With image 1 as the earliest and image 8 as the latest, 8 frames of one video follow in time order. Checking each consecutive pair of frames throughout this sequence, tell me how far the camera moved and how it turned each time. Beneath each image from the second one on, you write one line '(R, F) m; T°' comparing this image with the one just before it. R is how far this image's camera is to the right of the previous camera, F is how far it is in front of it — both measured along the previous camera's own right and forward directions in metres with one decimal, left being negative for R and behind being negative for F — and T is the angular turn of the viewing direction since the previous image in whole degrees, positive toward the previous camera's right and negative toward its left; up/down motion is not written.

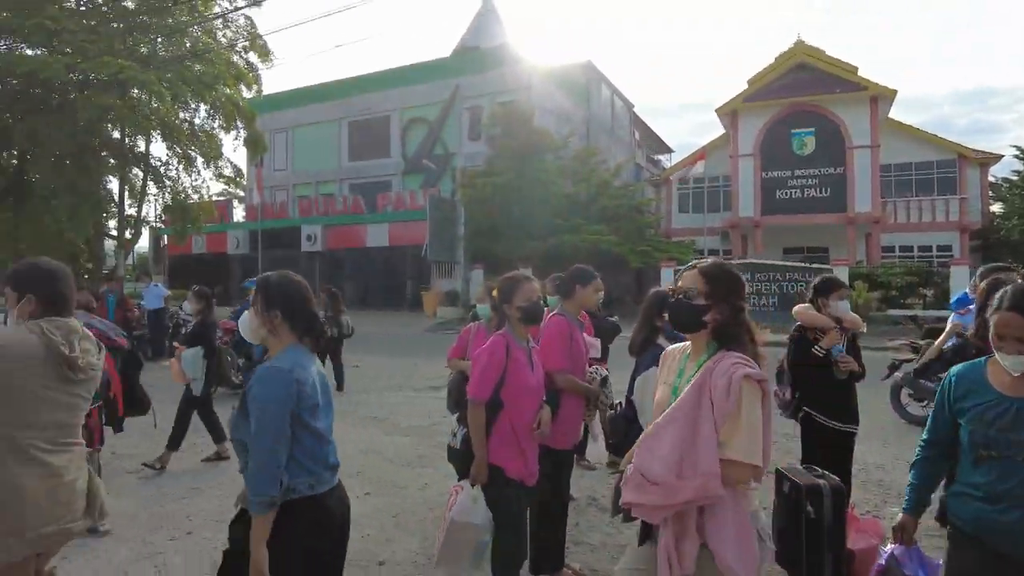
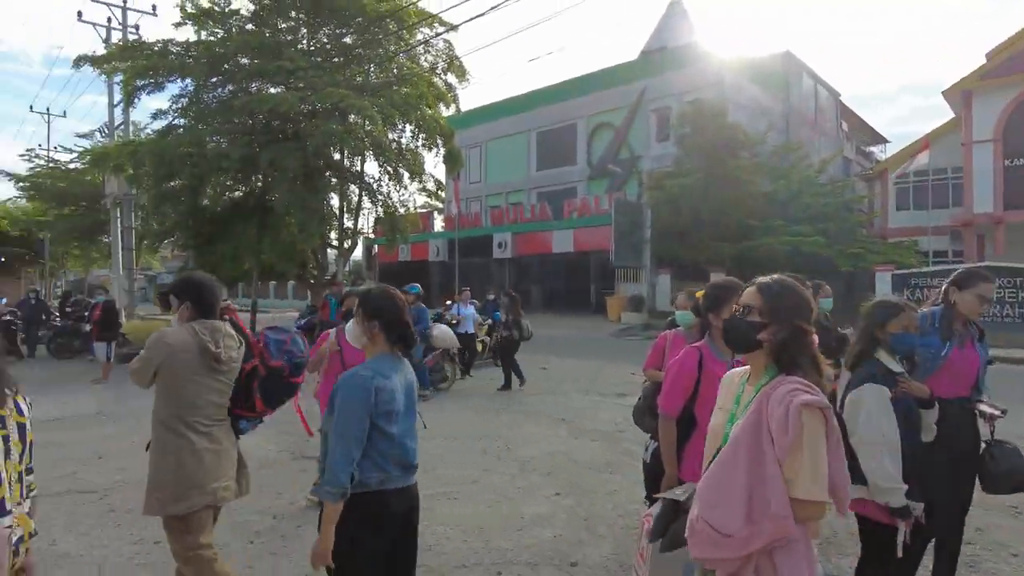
(+0.1, 0.0) m; -16°
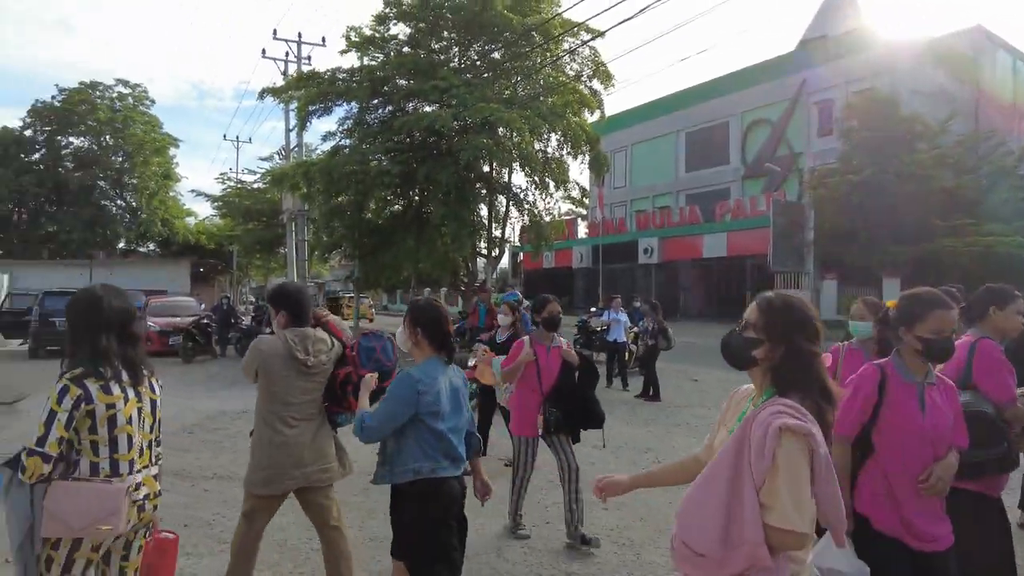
(-0.4, 0.0) m; -13°
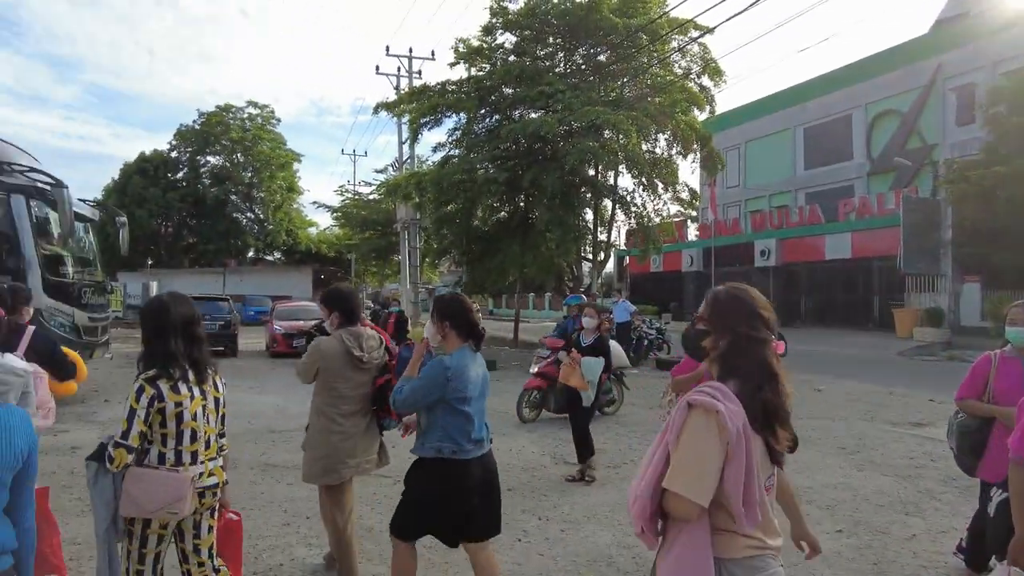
(0.0, +0.2) m; -9°
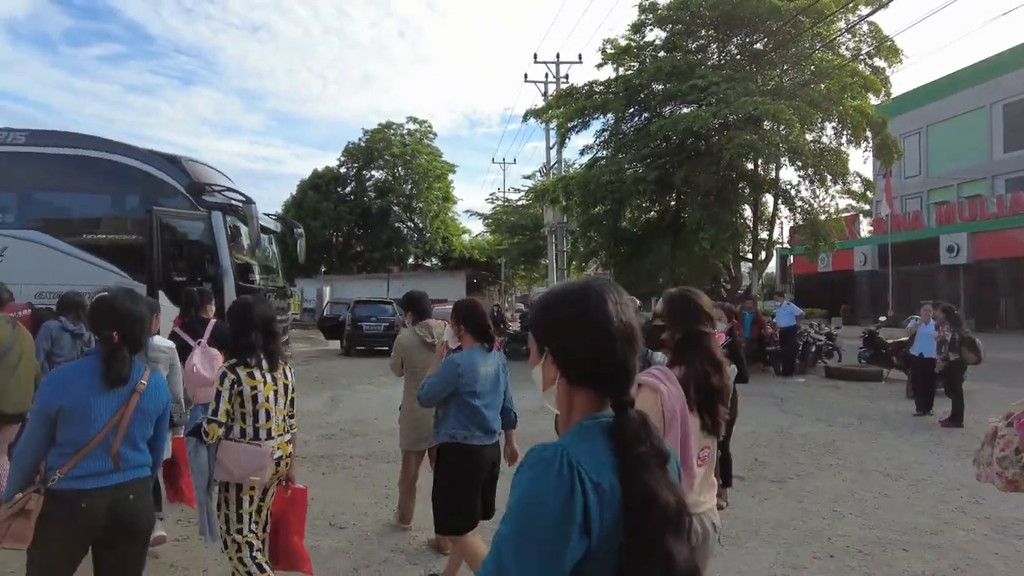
(-0.1, +0.2) m; -13°
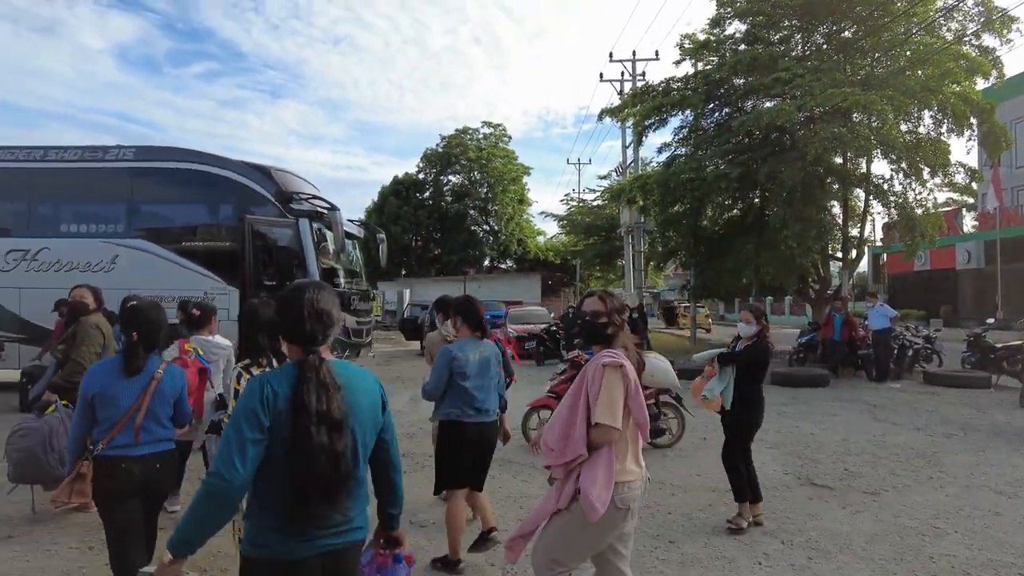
(0.0, 0.0) m; -7°
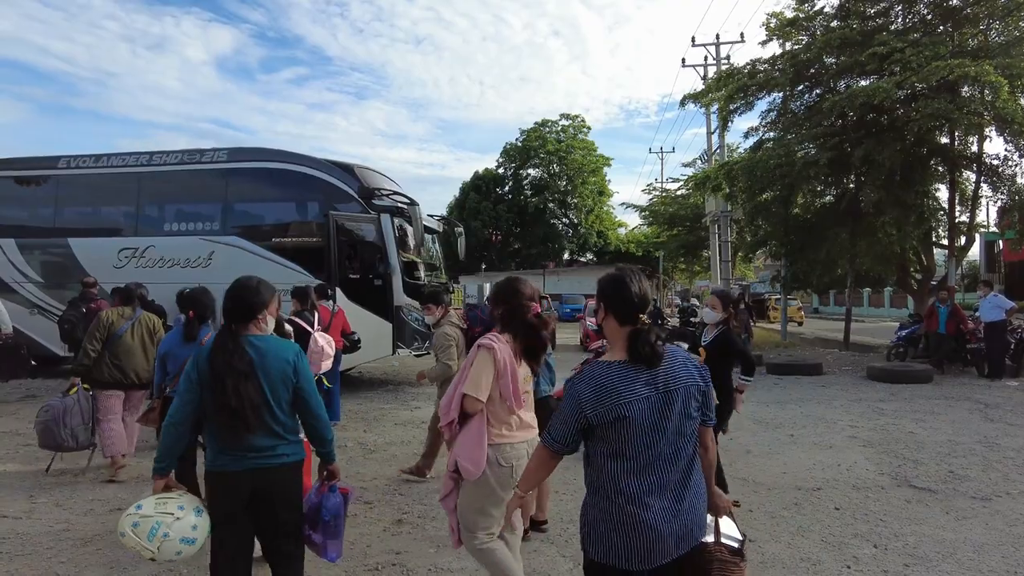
(+0.2, +0.1) m; -7°
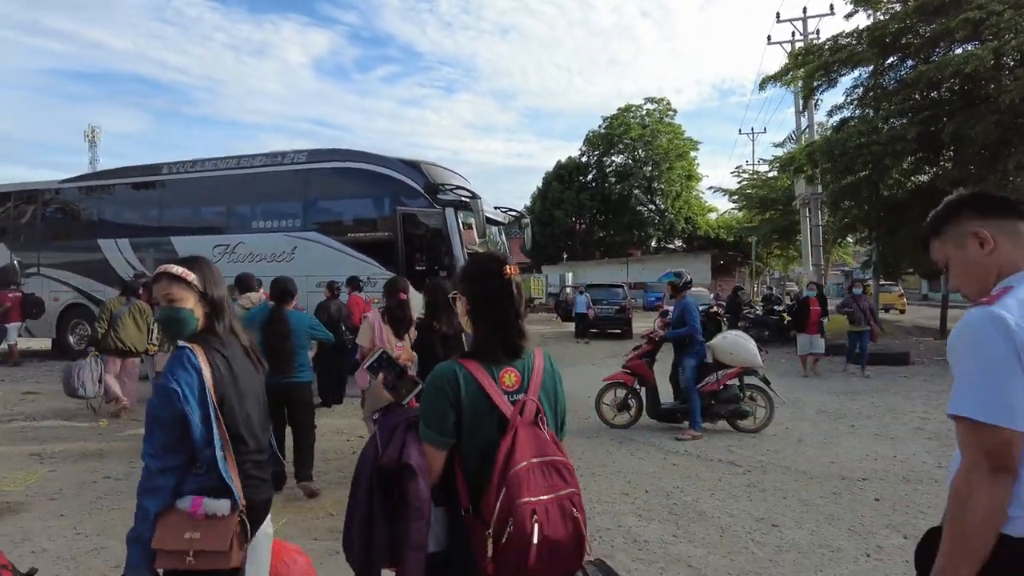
(+1.6, -0.7) m; -8°
